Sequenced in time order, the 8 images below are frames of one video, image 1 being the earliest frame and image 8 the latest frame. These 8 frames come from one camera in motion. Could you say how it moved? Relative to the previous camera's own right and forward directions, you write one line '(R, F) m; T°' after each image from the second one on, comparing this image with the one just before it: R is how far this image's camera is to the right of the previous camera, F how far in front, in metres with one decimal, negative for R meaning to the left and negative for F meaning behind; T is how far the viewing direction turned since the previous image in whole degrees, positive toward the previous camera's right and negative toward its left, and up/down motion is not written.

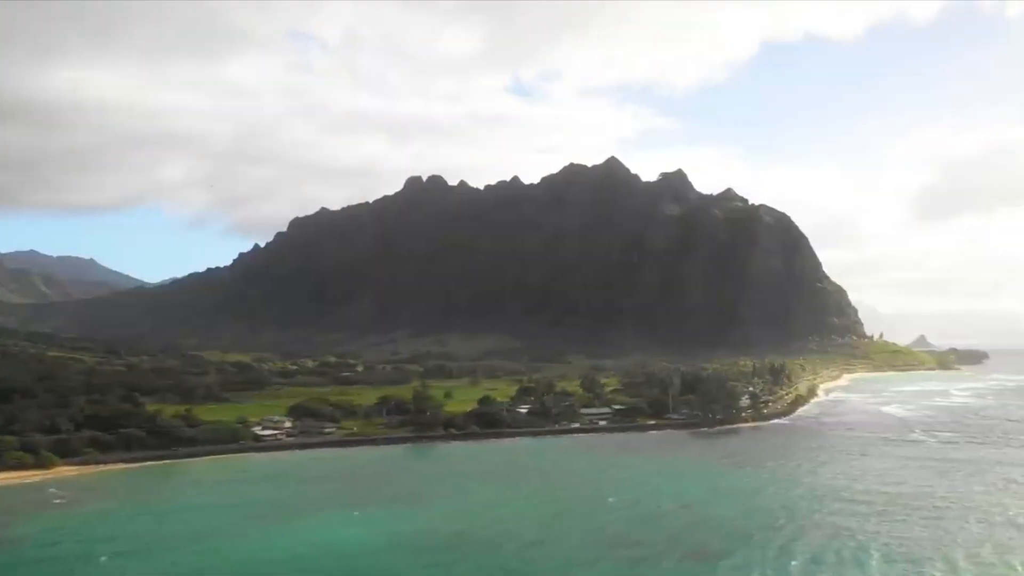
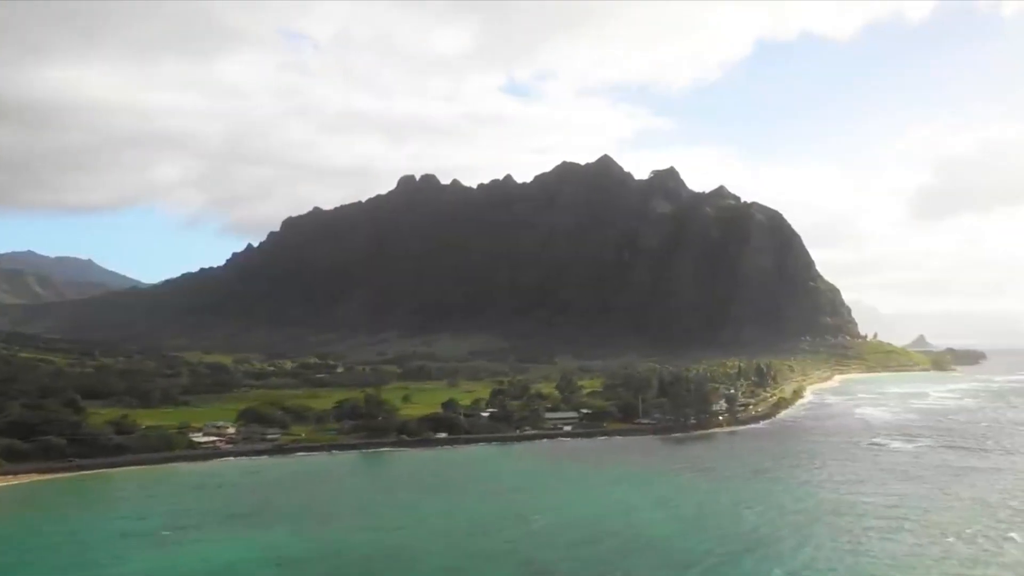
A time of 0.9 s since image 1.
(+3.9, +4.6) m; 0°
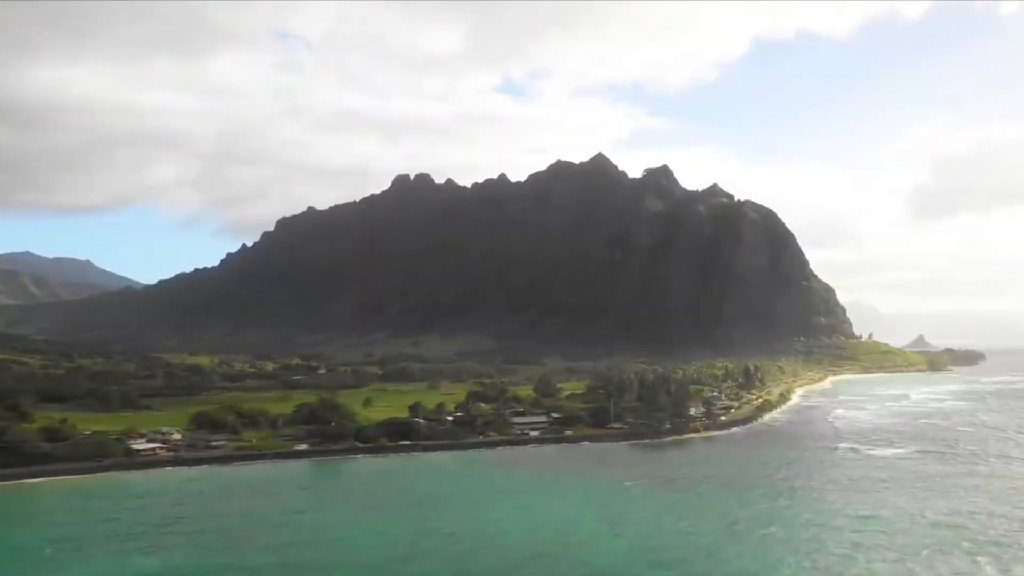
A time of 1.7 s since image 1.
(+3.3, +4.1) m; 0°
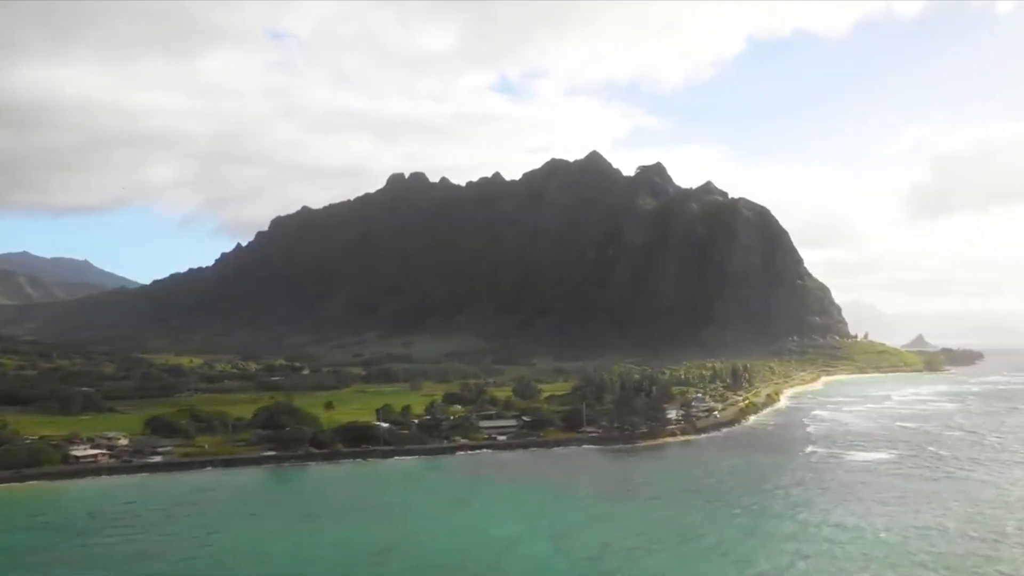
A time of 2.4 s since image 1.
(+2.9, +3.6) m; 0°
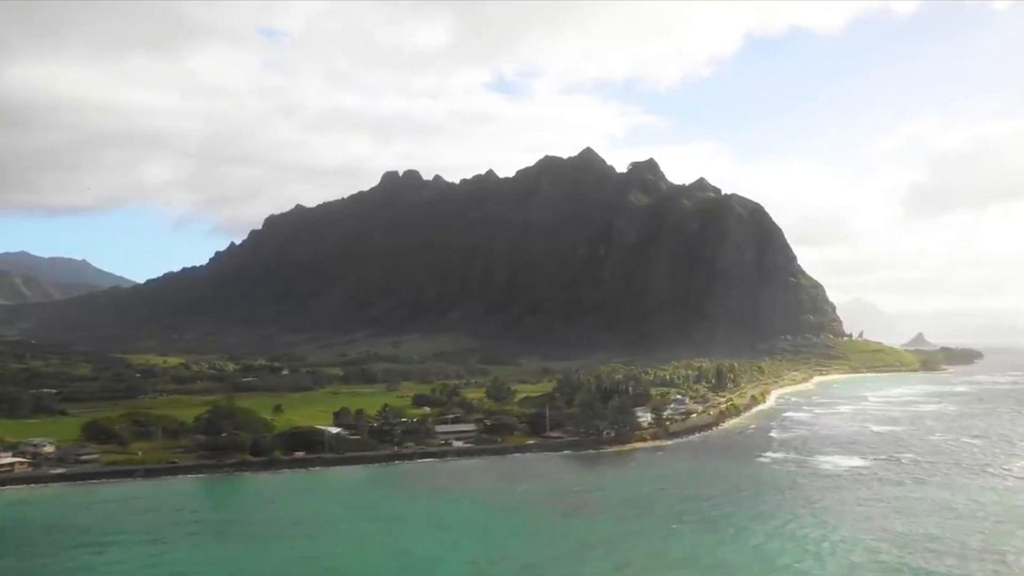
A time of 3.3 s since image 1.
(+3.5, +4.5) m; 0°
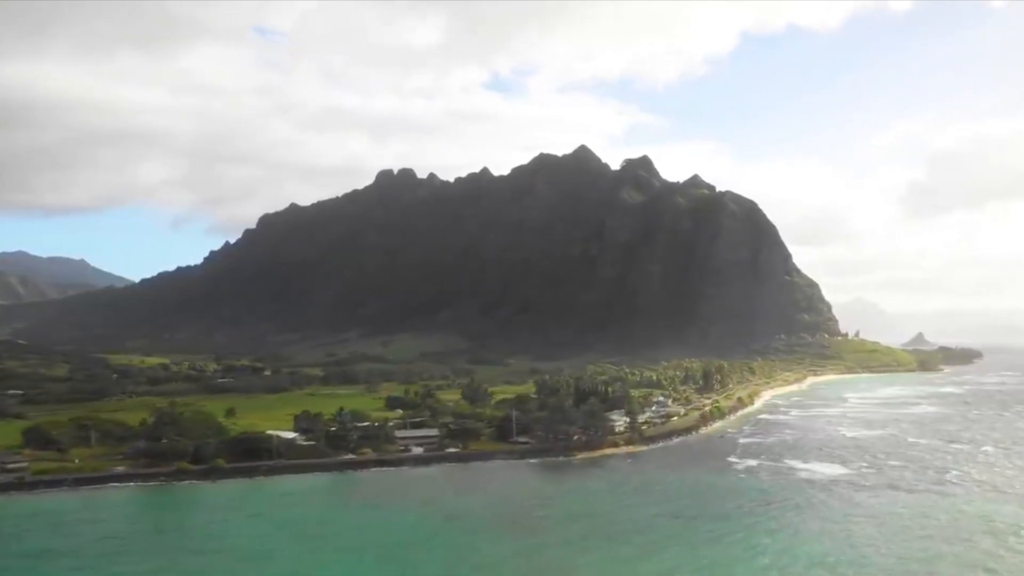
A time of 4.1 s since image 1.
(+2.8, +4.0) m; 0°
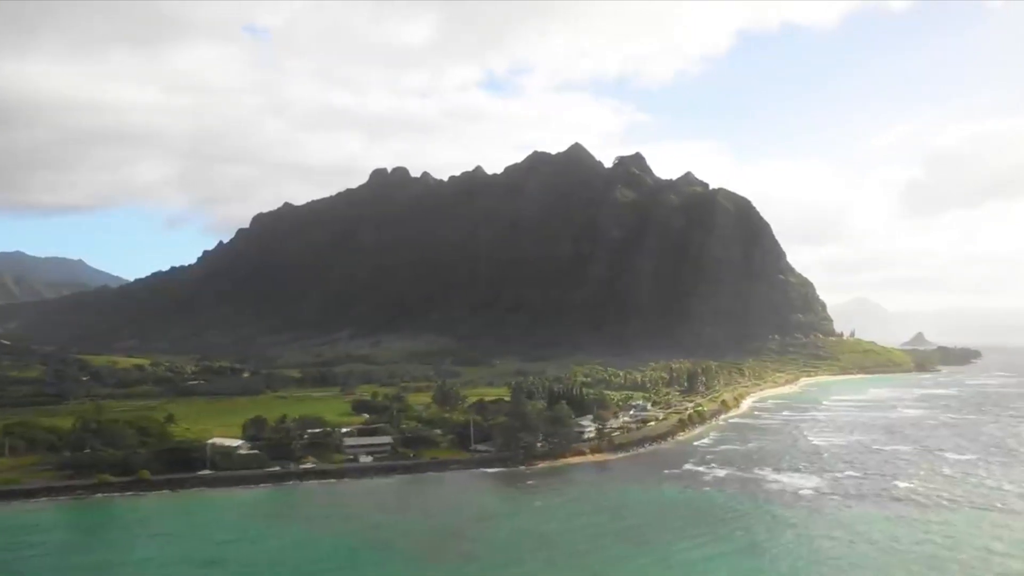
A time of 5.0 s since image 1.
(+3.1, +4.4) m; 0°
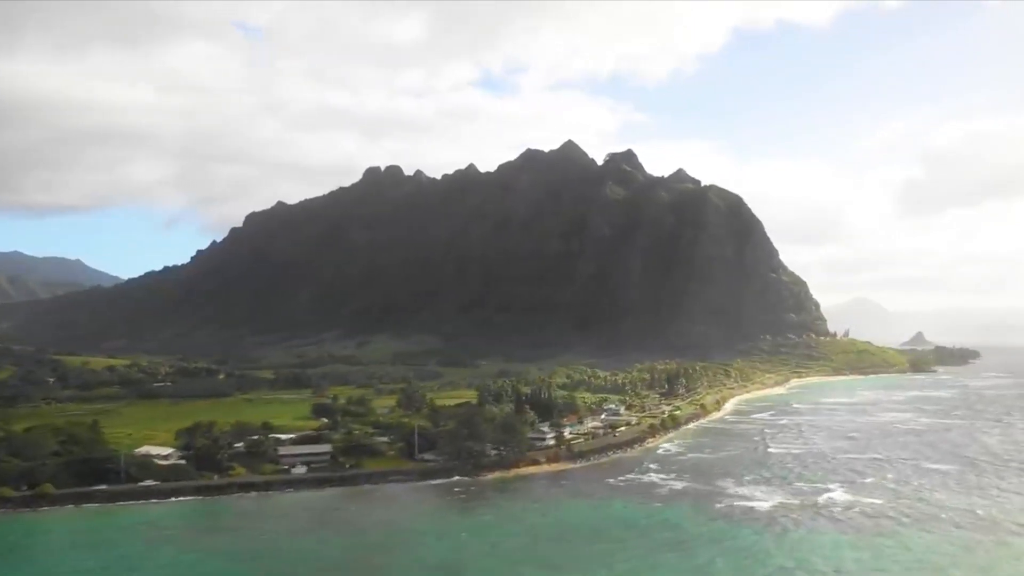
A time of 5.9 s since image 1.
(+3.5, +4.5) m; 0°
